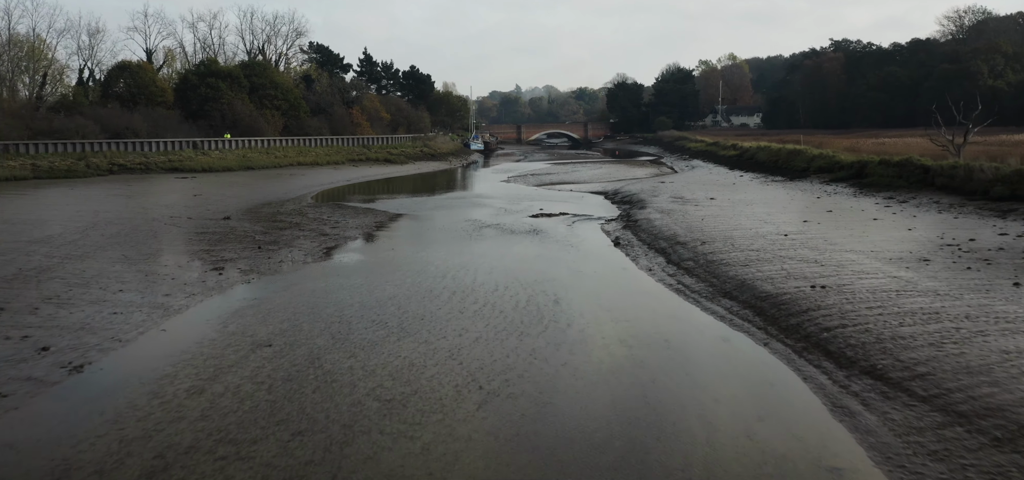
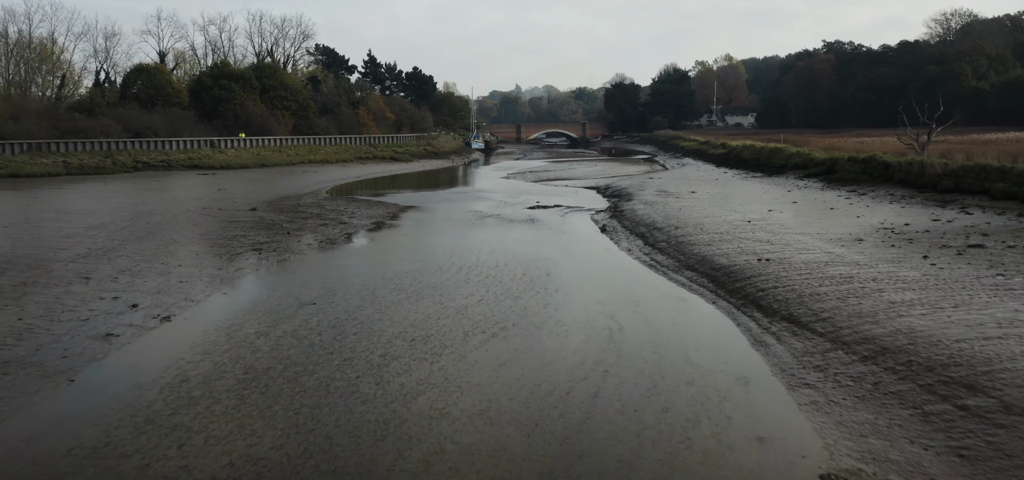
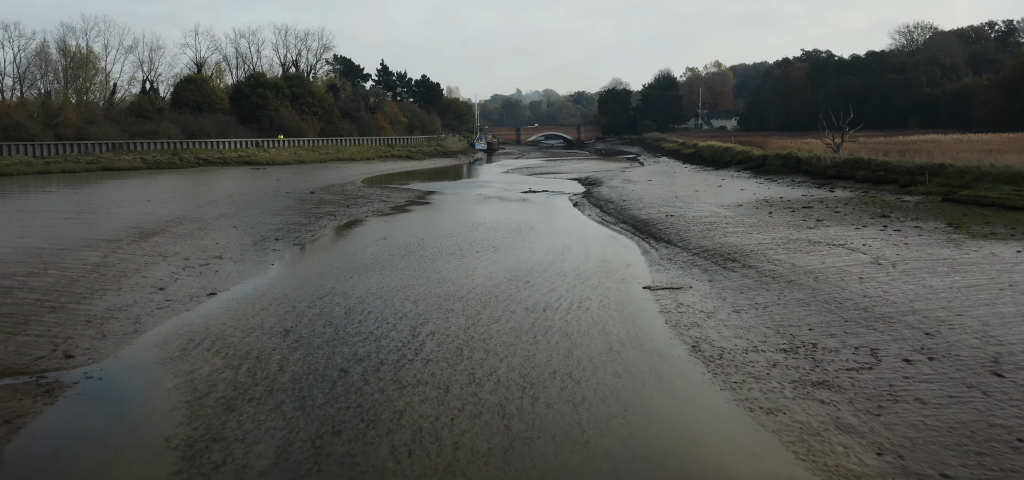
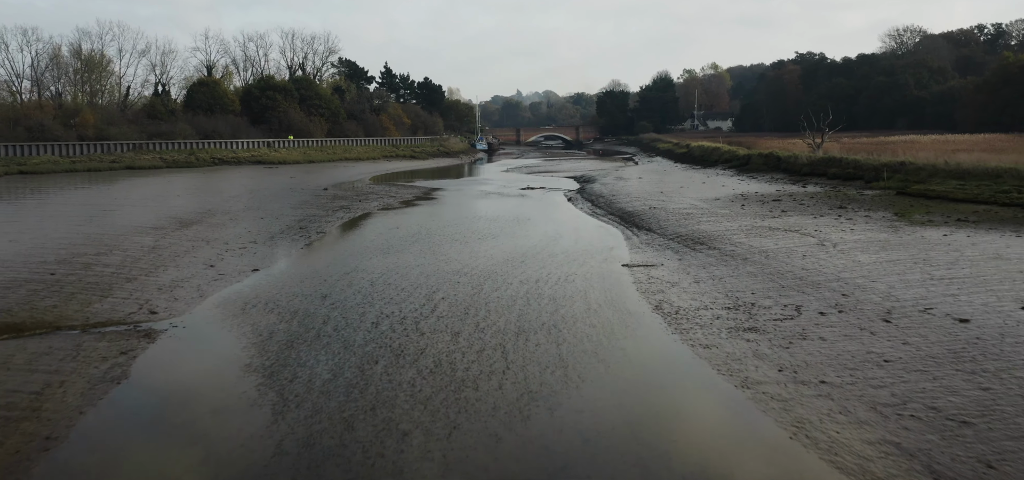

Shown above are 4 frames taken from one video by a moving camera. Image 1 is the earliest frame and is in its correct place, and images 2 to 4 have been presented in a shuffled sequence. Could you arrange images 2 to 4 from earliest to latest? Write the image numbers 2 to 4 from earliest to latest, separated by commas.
2, 3, 4
